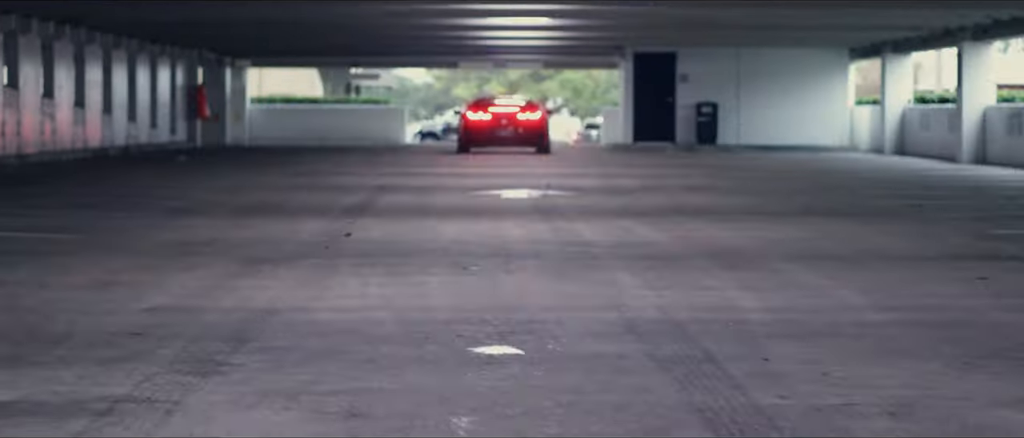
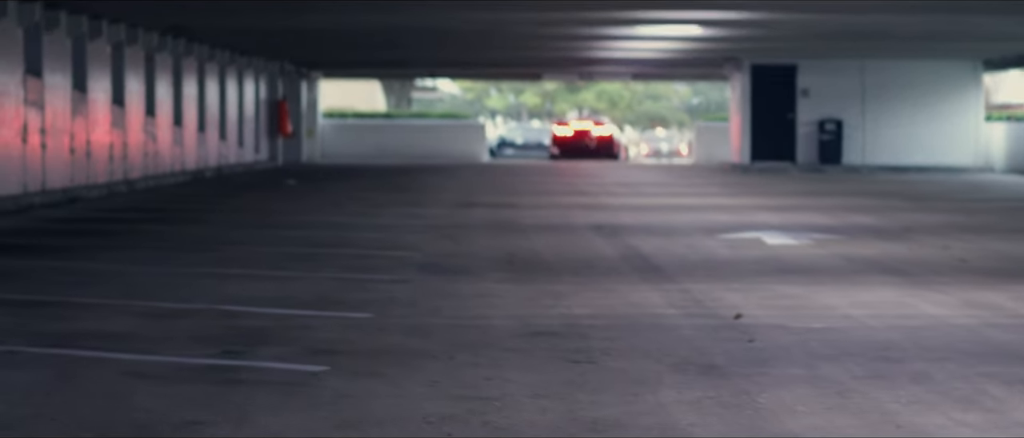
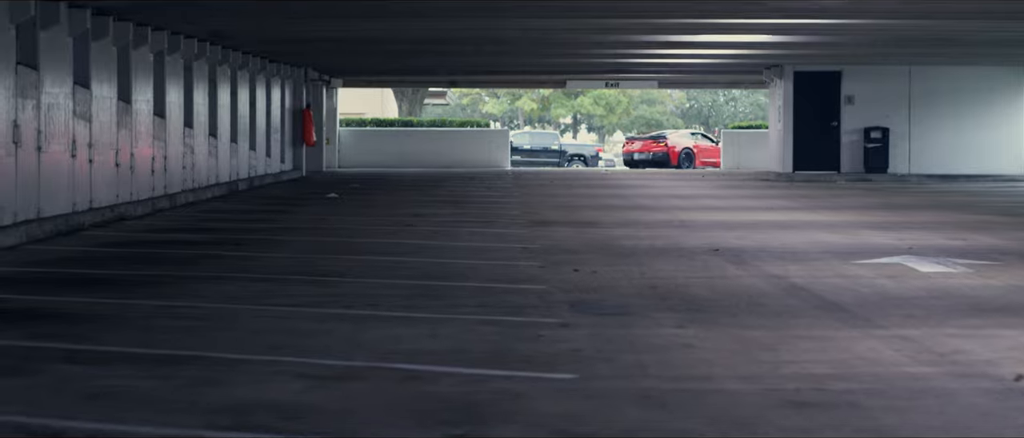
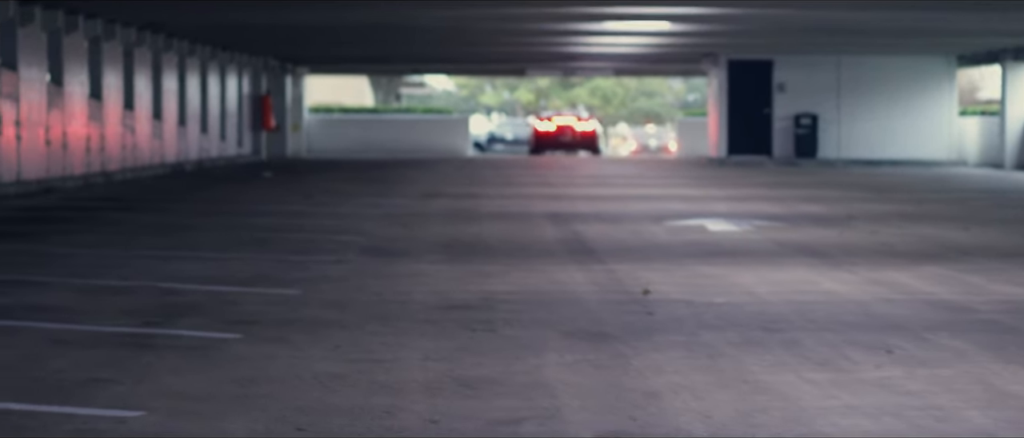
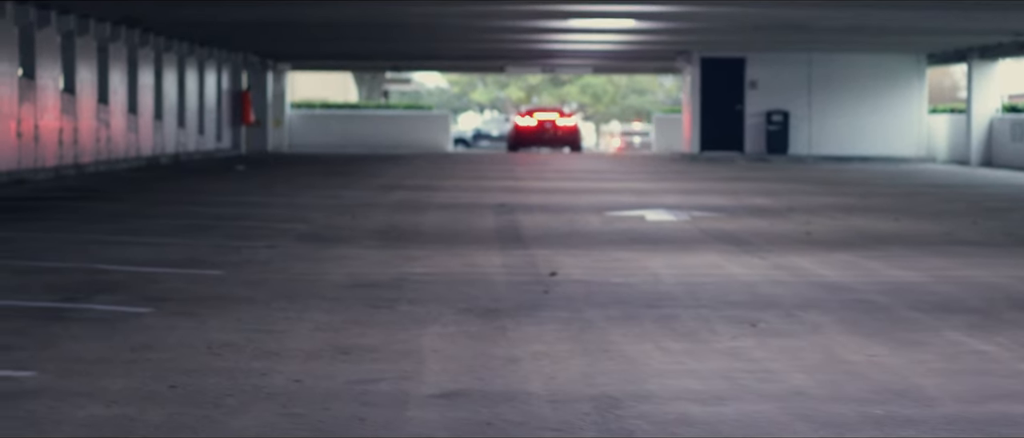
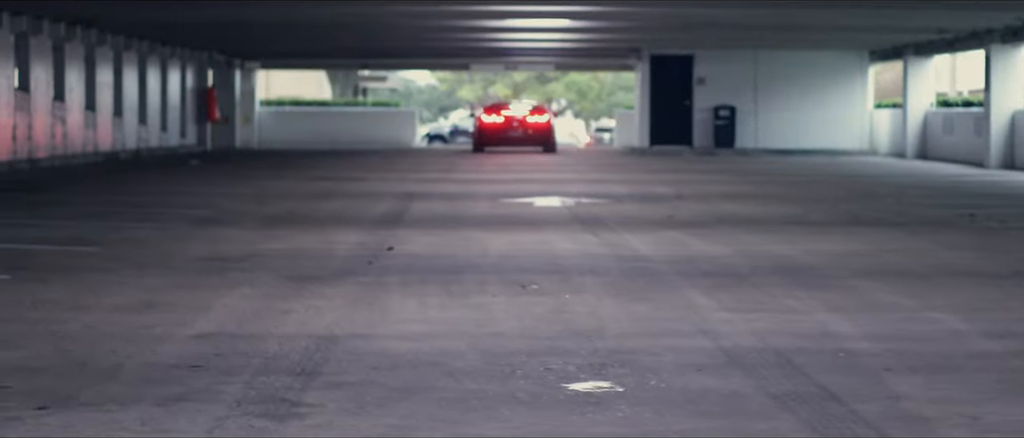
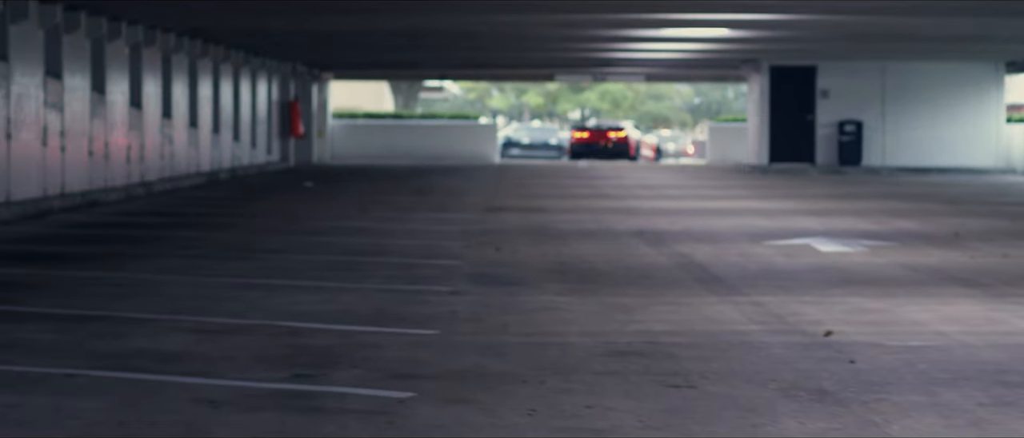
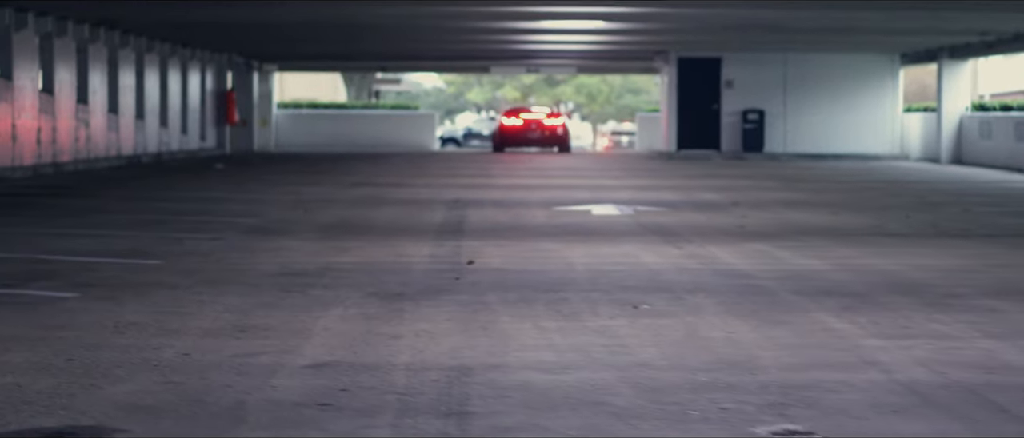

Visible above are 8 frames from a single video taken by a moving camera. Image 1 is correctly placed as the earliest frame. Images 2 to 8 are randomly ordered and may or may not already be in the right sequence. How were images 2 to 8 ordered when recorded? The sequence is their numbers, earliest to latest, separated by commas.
6, 8, 5, 4, 2, 7, 3
